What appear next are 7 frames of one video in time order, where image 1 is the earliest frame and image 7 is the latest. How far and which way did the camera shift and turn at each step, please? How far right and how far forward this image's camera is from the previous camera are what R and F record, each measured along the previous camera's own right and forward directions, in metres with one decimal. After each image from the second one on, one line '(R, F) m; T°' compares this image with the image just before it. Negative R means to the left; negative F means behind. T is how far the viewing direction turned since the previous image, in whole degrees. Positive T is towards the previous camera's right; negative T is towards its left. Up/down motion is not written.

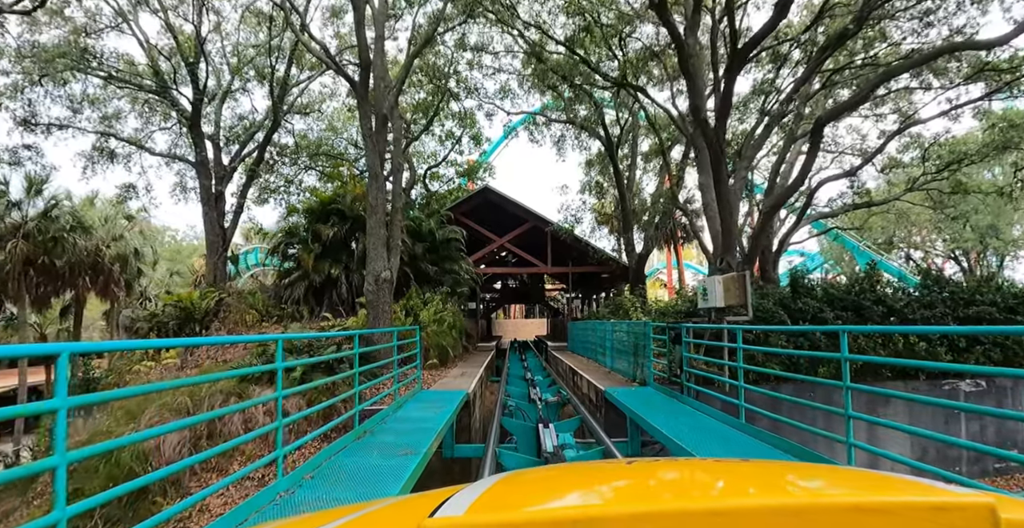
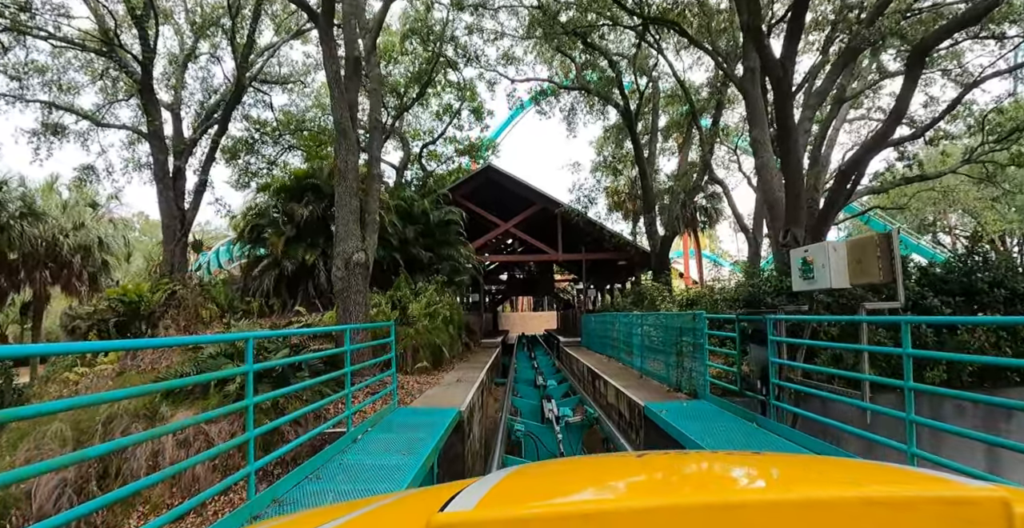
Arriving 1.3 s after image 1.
(0.0, +1.8) m; -1°
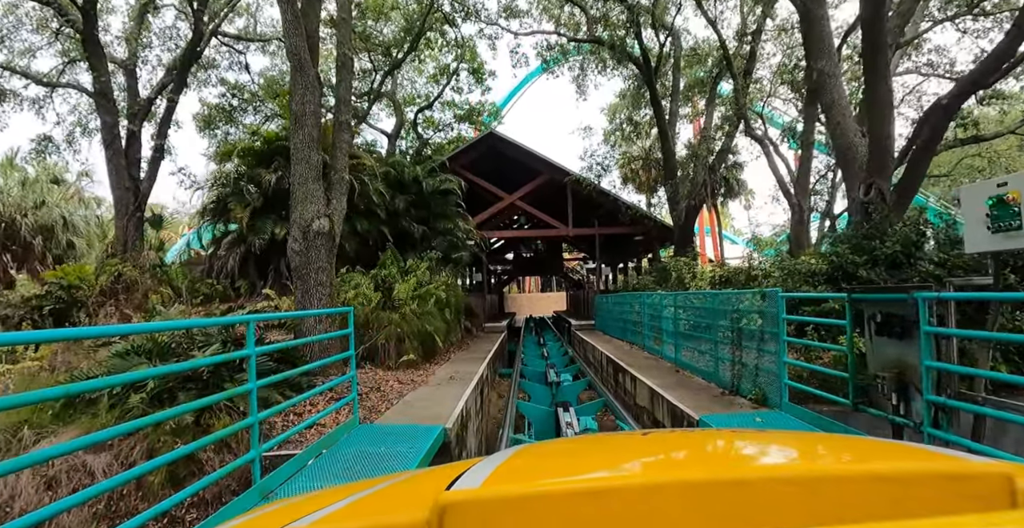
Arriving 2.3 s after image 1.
(0.0, +1.5) m; -1°
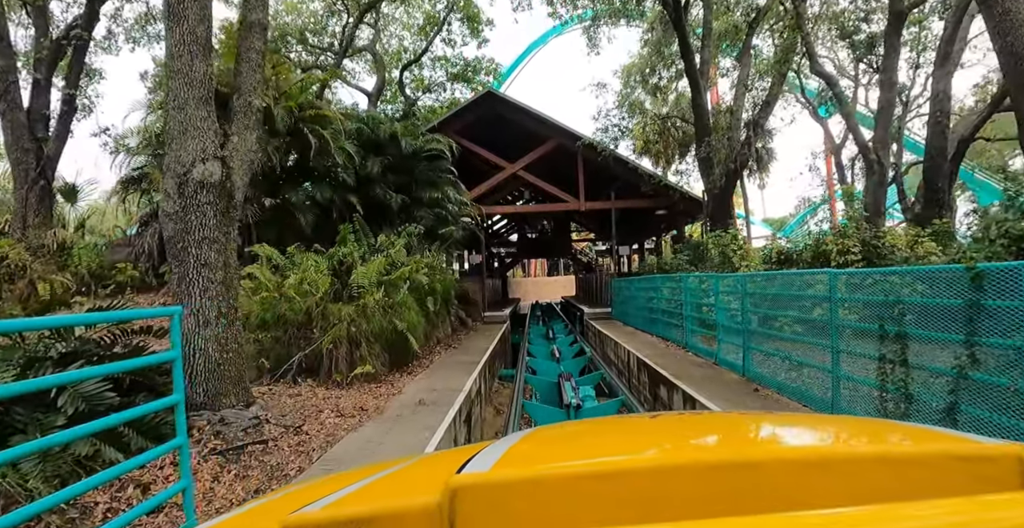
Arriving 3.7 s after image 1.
(+0.1, +1.9) m; -1°
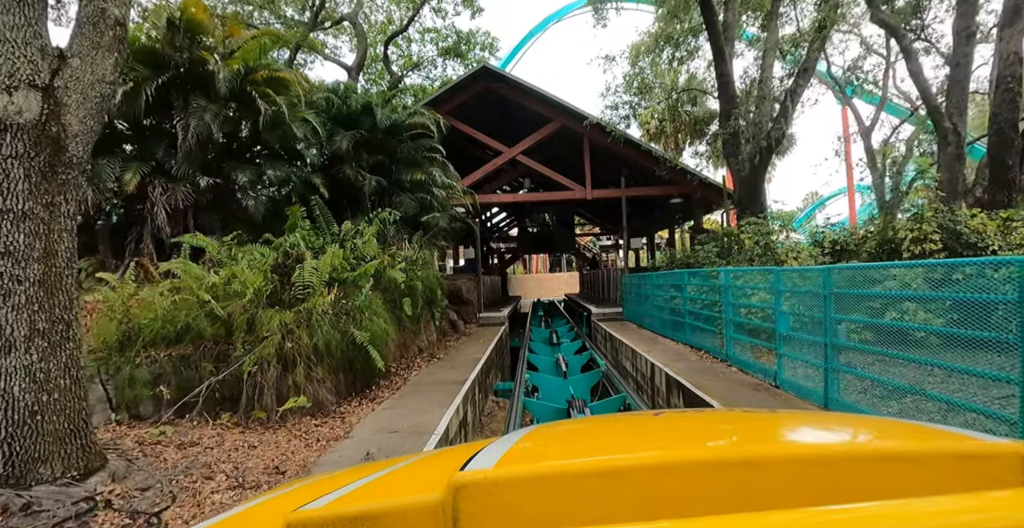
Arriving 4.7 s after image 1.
(+0.1, +1.3) m; 0°
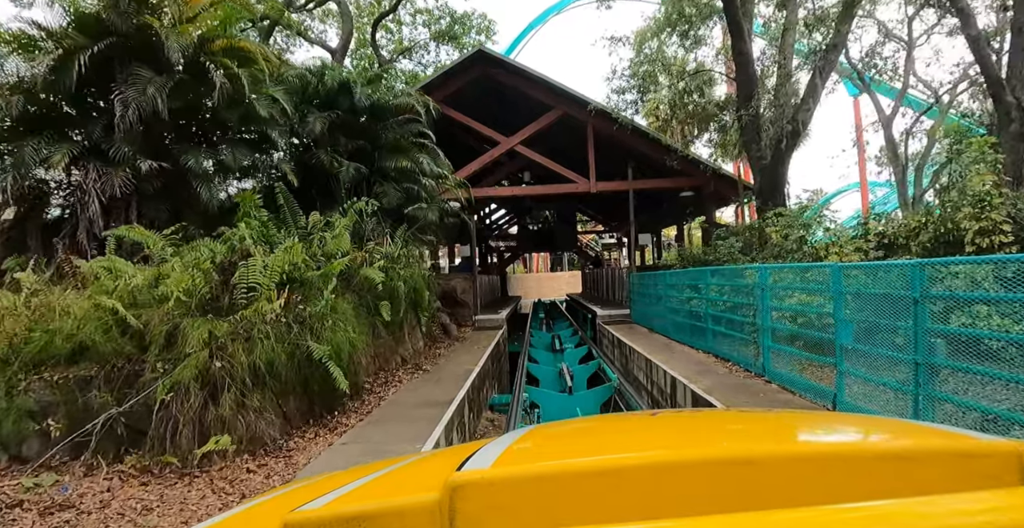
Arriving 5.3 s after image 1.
(0.0, +0.8) m; 0°
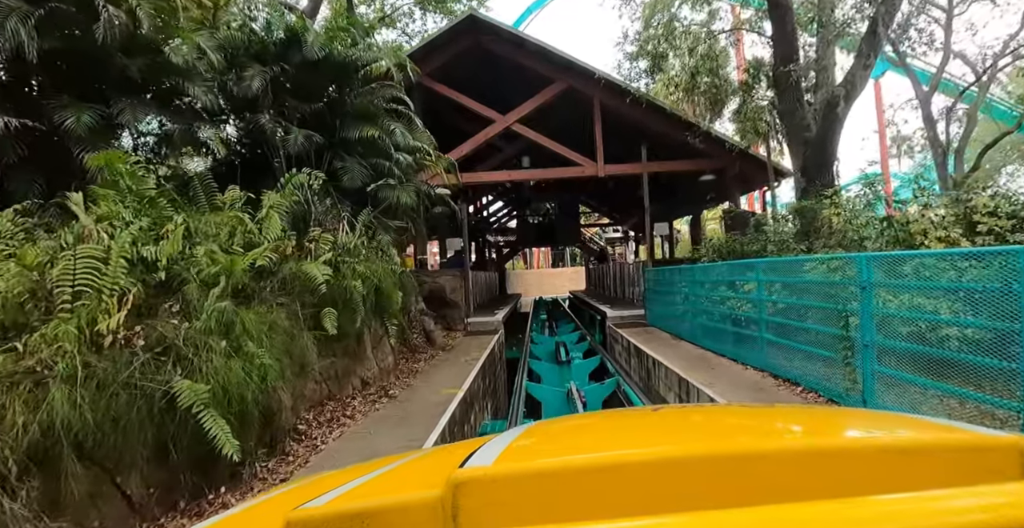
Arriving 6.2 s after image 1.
(+0.1, +1.2) m; 0°
